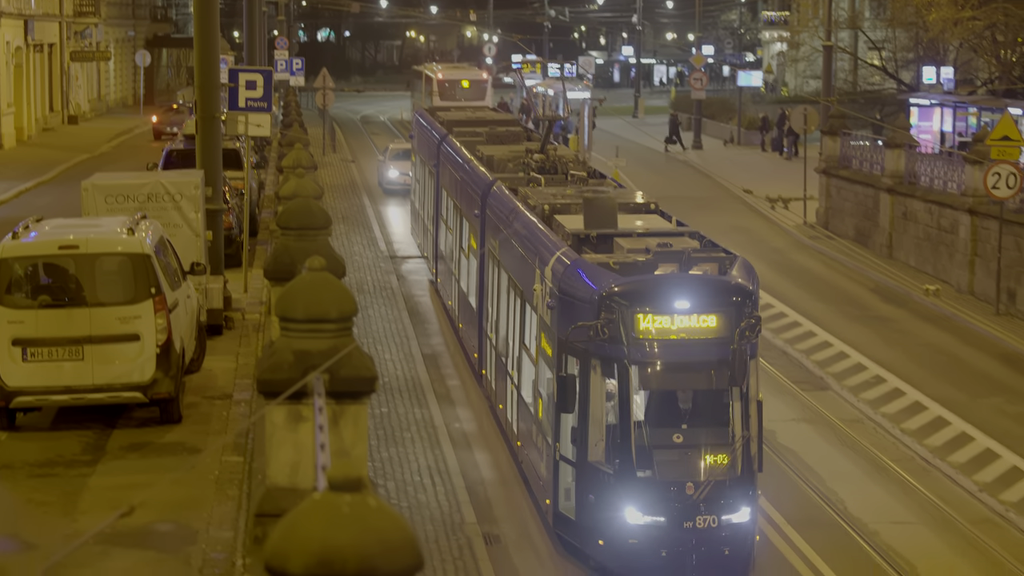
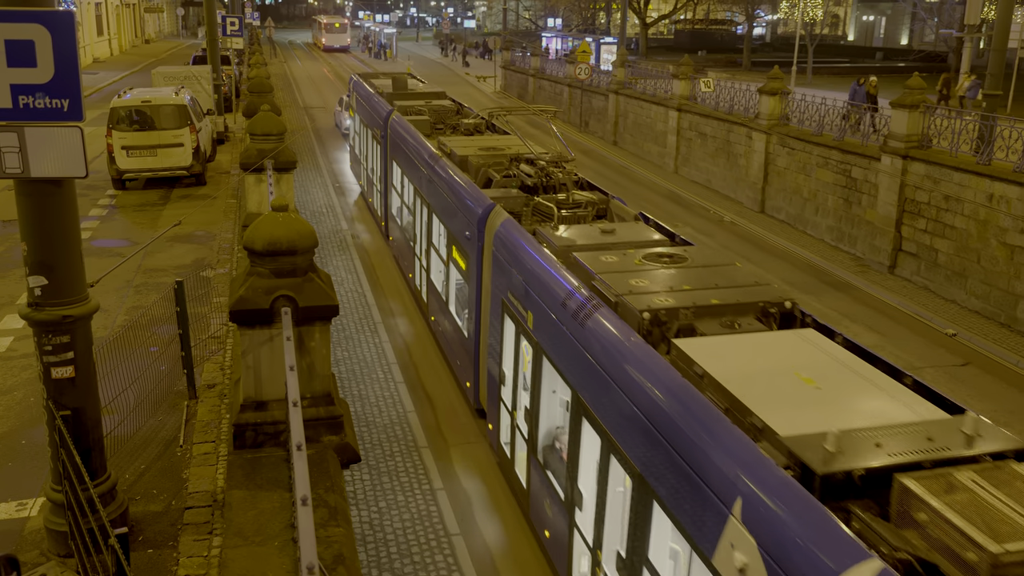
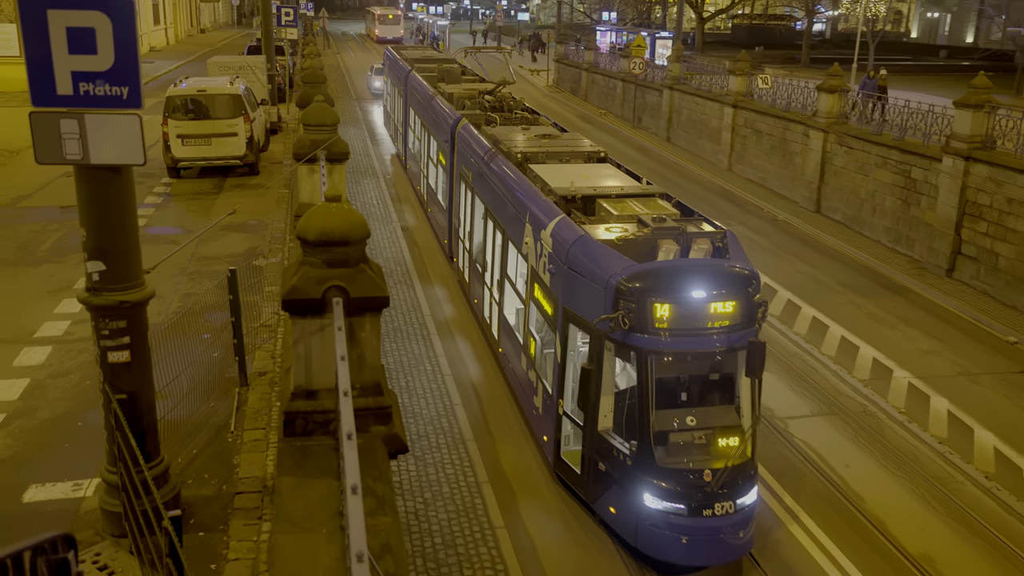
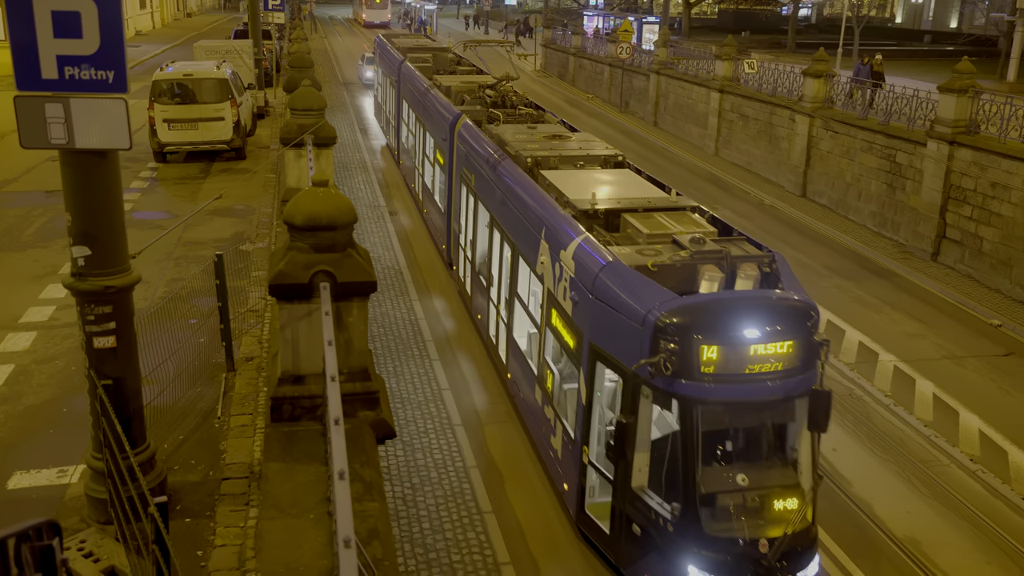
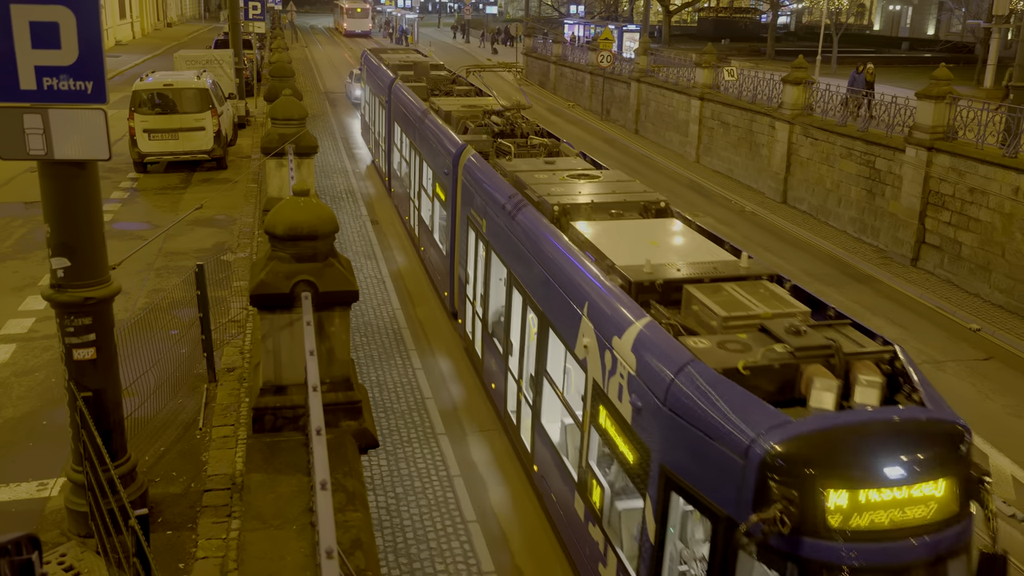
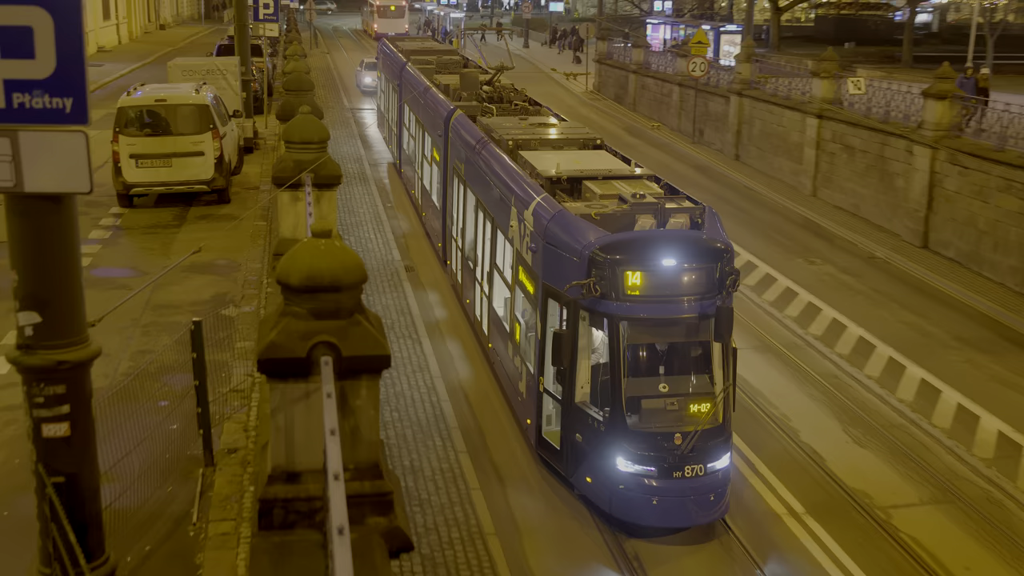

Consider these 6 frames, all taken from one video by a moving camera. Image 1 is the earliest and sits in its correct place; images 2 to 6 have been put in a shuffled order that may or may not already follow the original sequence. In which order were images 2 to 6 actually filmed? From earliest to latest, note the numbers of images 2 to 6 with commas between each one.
6, 3, 4, 5, 2
